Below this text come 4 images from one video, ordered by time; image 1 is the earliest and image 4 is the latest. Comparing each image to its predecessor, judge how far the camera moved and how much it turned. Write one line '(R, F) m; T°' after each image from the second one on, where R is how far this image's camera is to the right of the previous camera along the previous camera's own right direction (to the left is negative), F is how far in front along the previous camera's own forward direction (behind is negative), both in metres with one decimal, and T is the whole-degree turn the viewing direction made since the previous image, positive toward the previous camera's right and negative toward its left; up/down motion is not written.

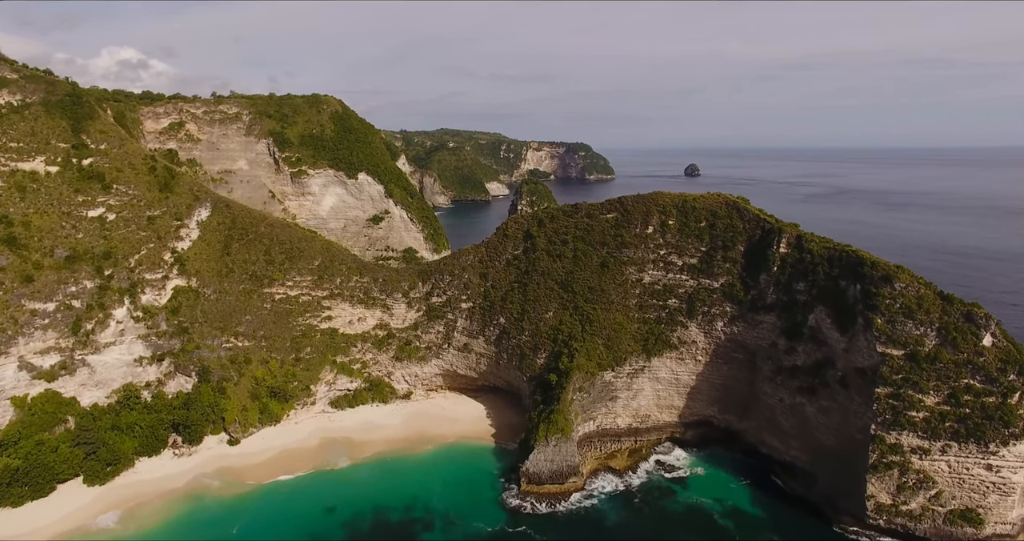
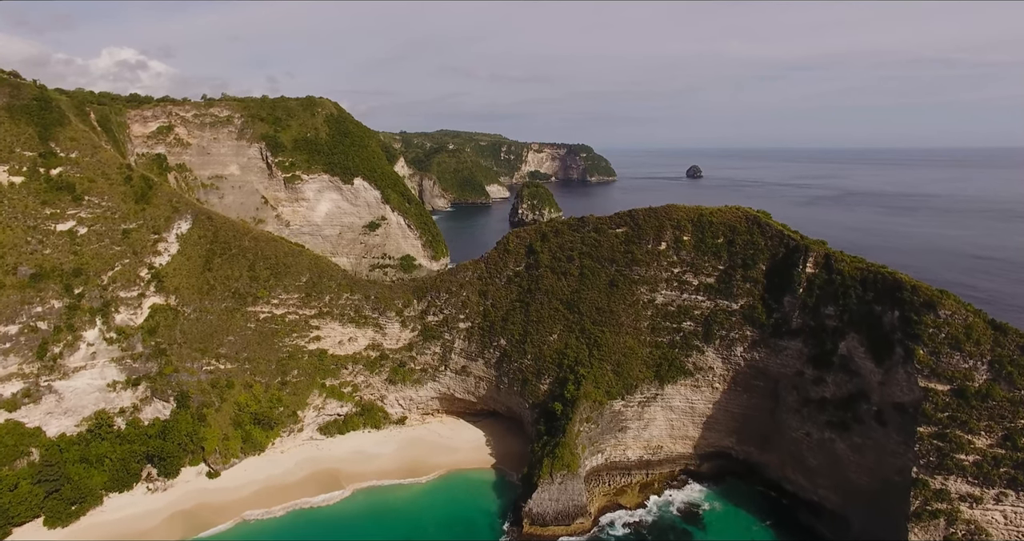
(-0.1, +2.1) m; 0°
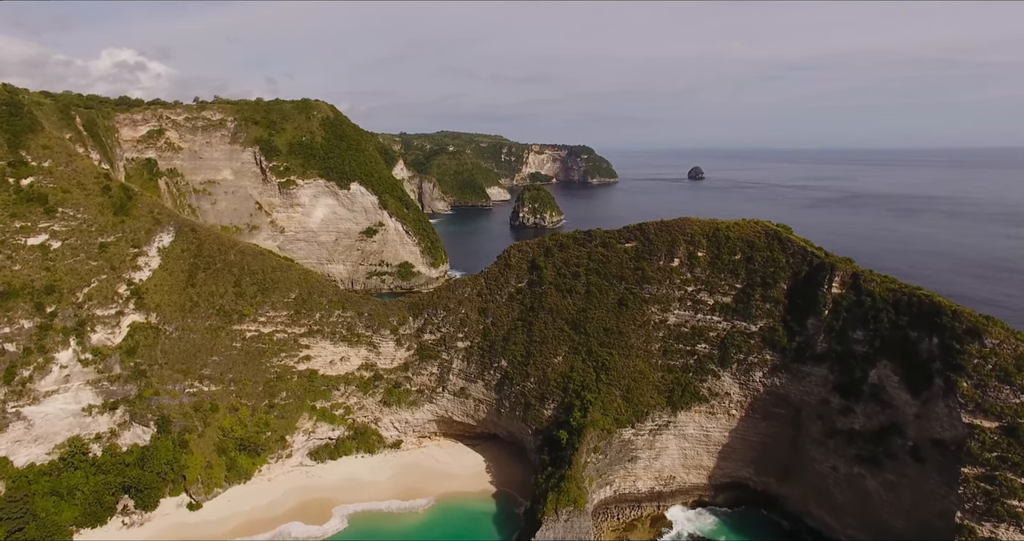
(-0.1, +1.7) m; 0°
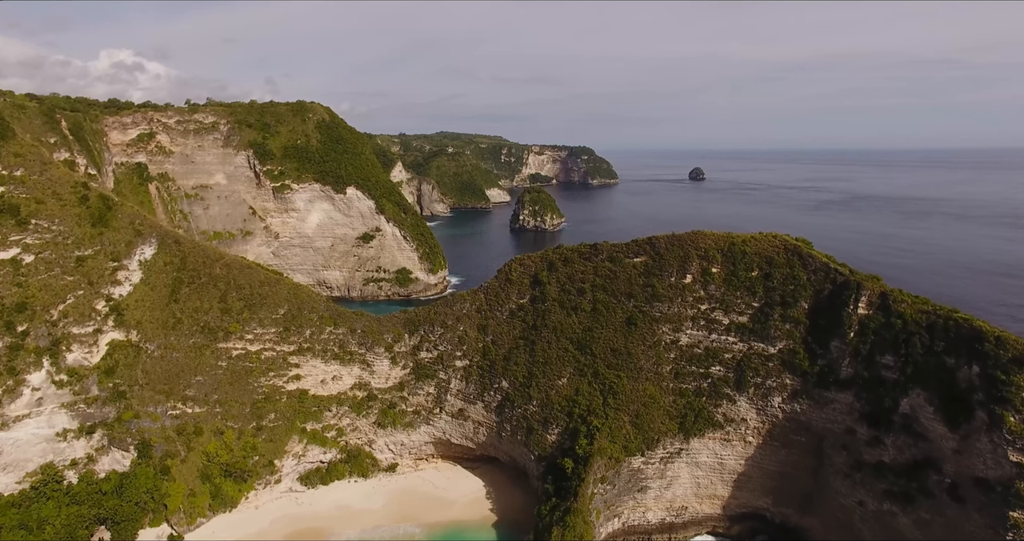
(-0.1, +1.5) m; 0°
